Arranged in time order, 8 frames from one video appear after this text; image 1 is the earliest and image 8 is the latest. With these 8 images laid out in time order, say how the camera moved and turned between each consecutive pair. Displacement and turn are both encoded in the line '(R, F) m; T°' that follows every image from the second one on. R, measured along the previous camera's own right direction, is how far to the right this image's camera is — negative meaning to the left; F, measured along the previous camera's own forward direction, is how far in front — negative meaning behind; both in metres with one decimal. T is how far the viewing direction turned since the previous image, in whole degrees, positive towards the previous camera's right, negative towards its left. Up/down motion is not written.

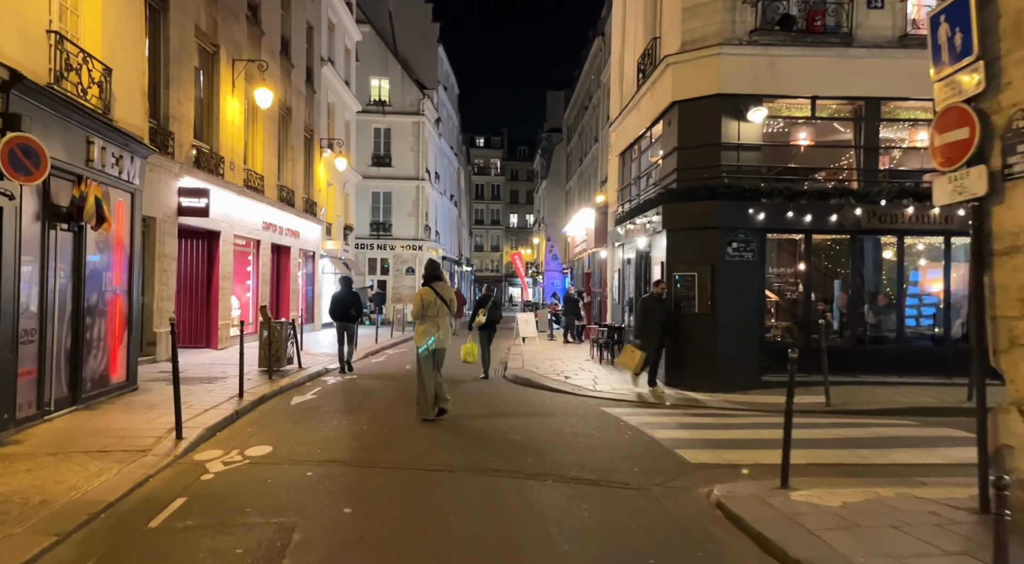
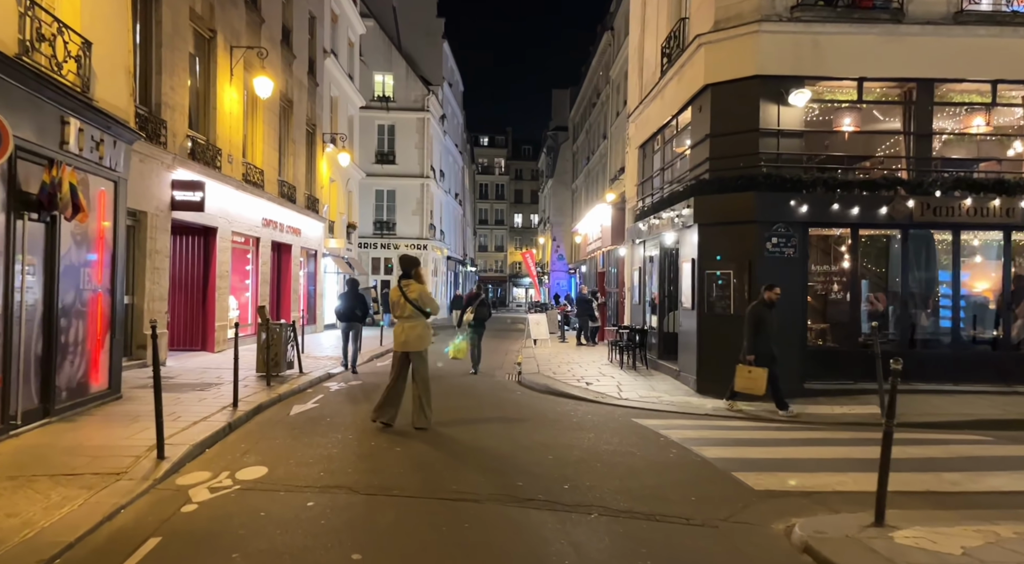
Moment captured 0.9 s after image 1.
(-0.3, +1.1) m; 0°
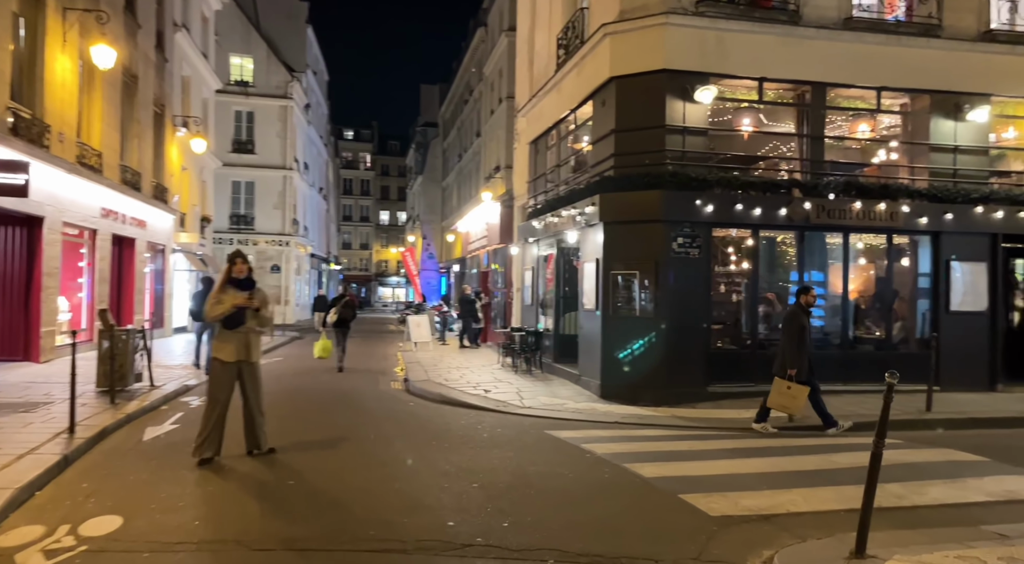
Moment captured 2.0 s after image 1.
(-0.5, +1.0) m; +11°
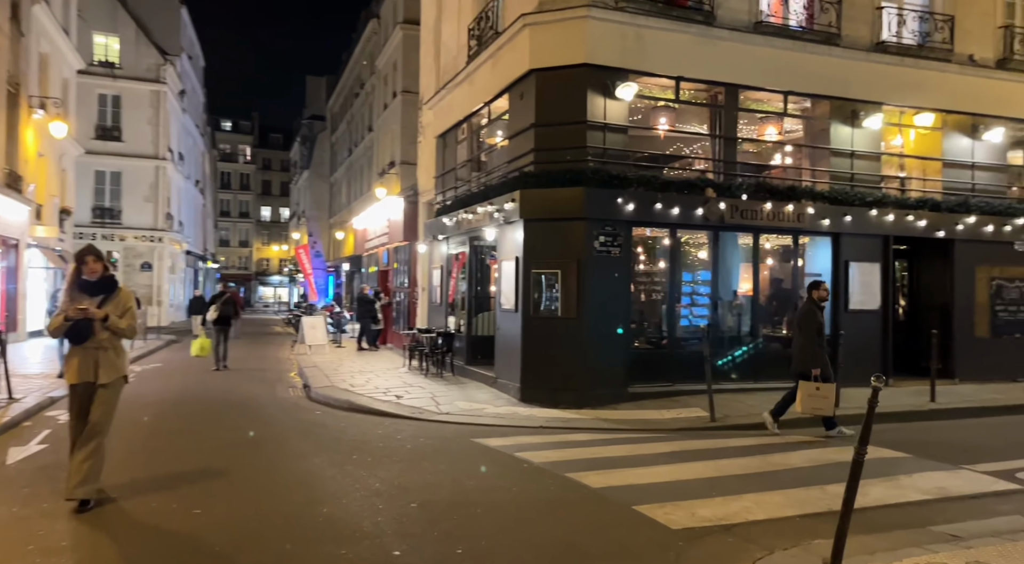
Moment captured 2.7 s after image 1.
(-0.5, +0.6) m; +9°
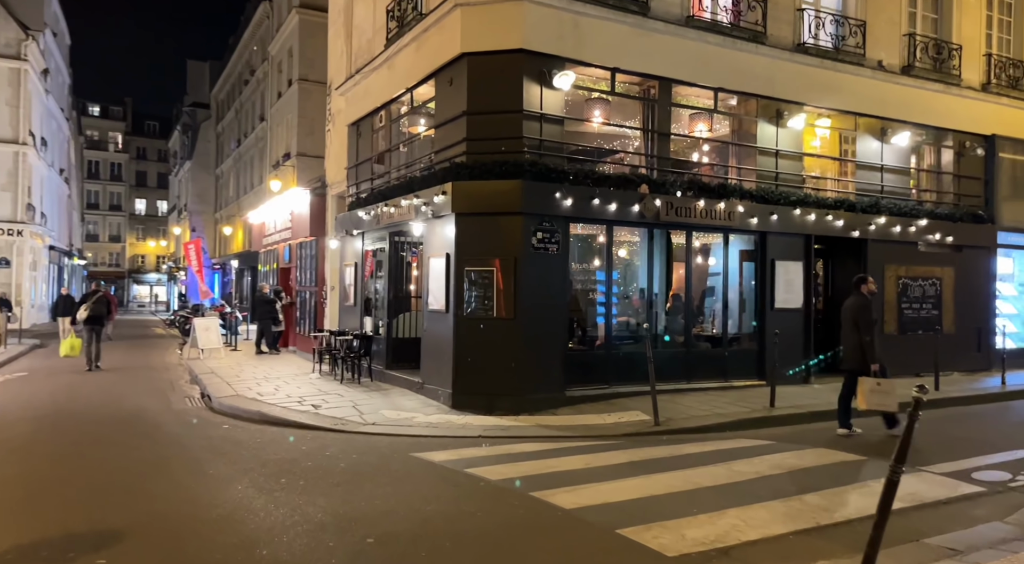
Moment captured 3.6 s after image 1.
(-0.6, +0.7) m; +8°
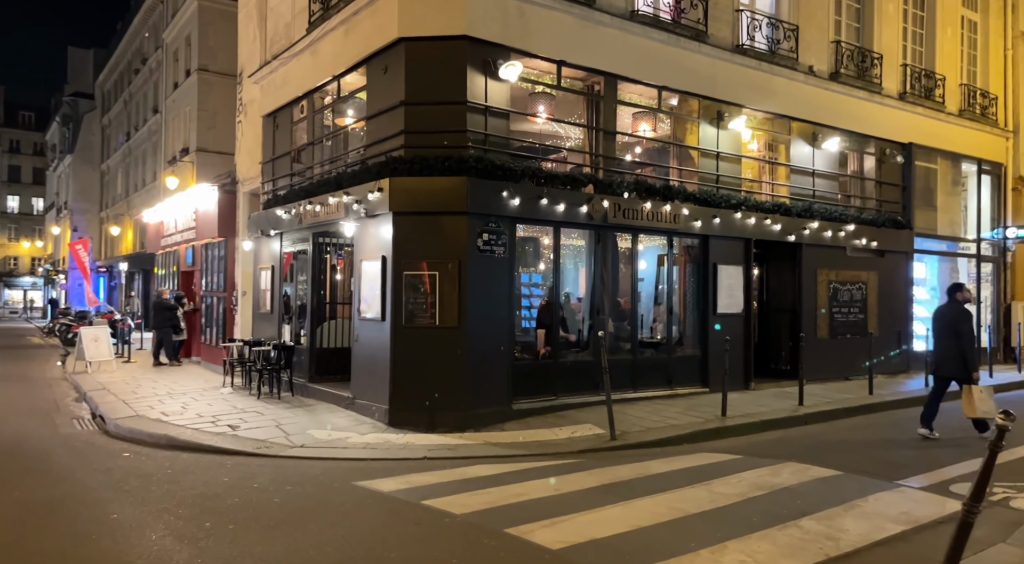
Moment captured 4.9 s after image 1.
(-0.5, +0.8) m; +7°
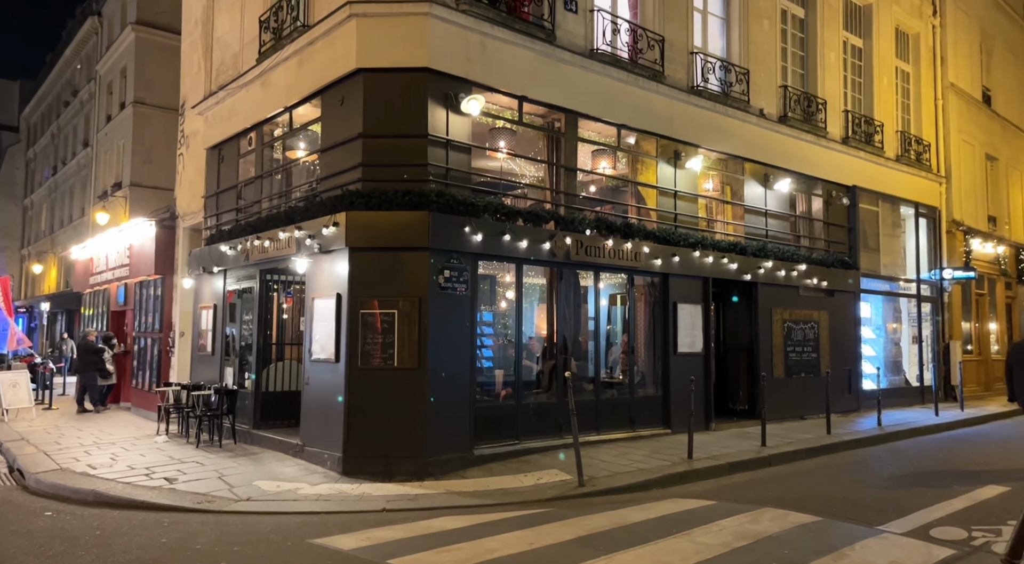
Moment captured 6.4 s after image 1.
(-0.3, +0.4) m; +5°
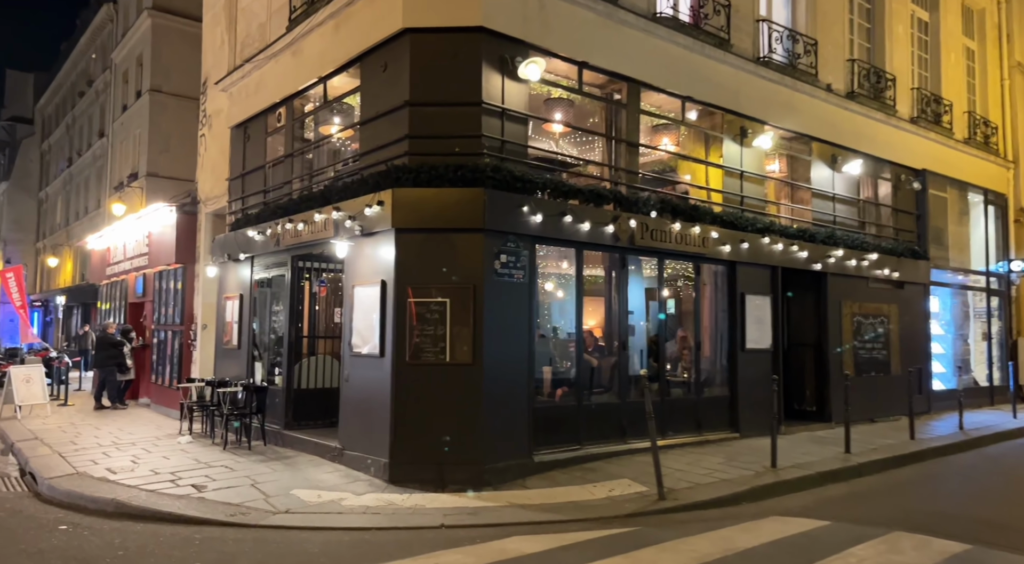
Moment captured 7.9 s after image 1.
(-0.6, +1.0) m; -1°
